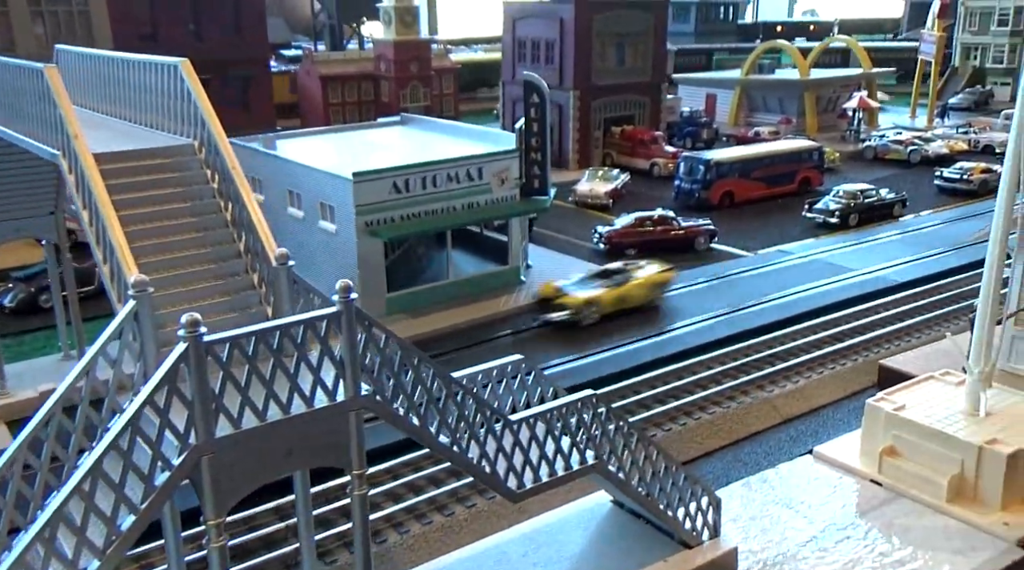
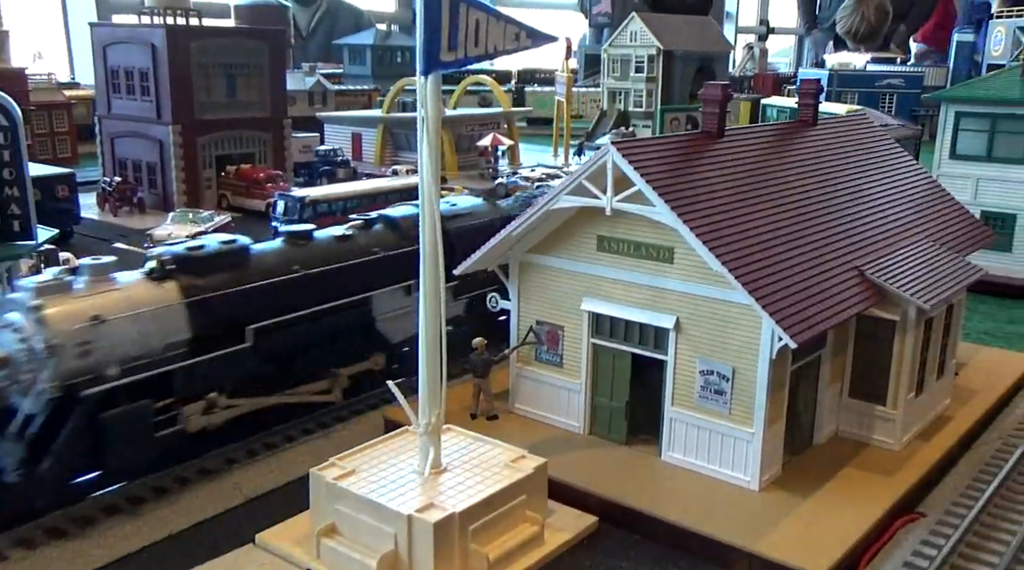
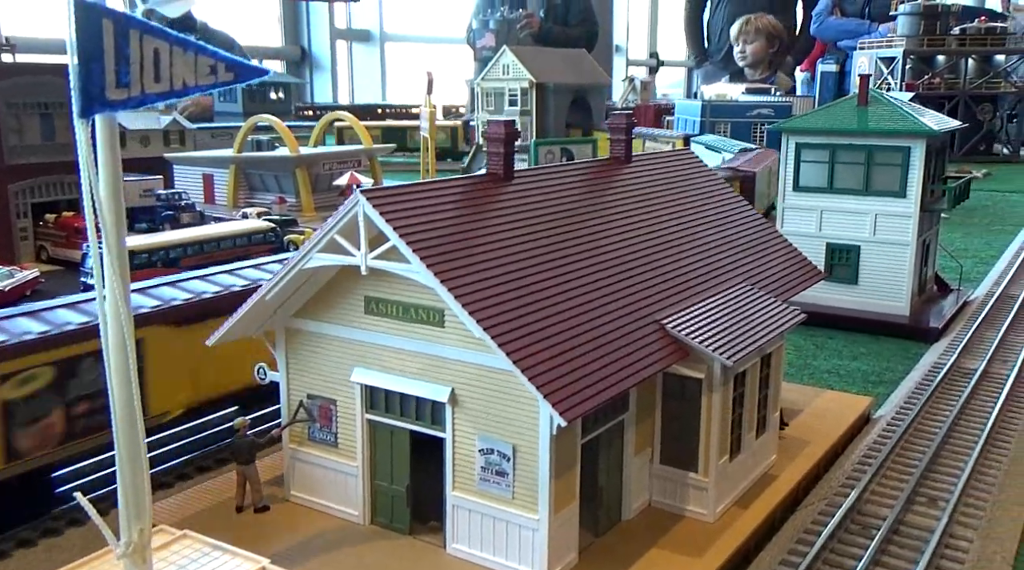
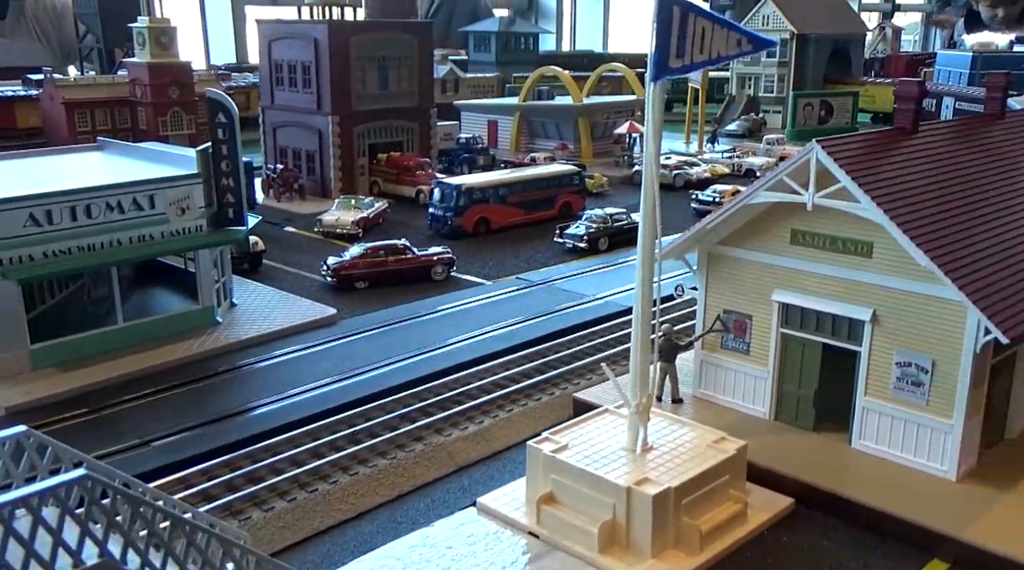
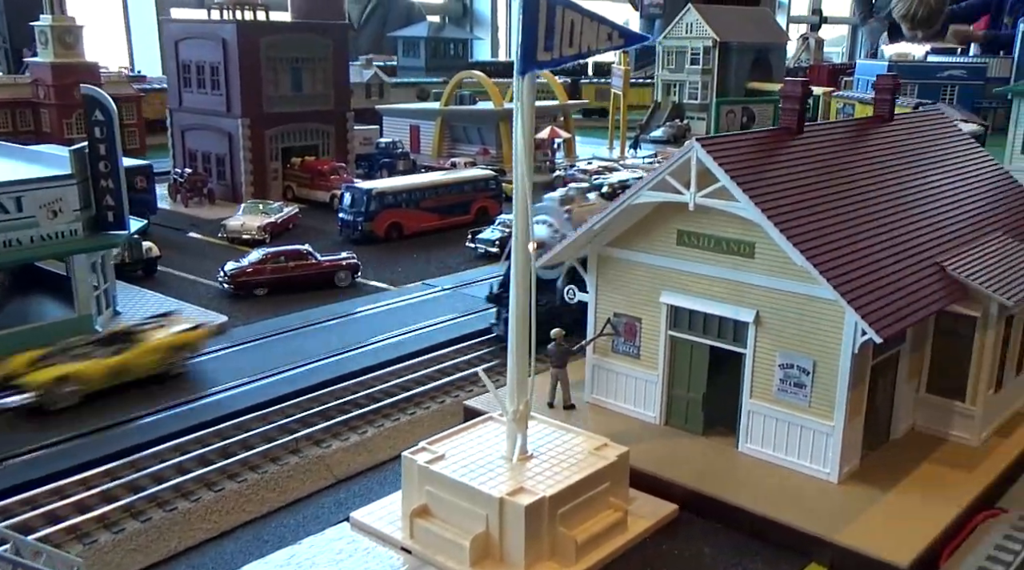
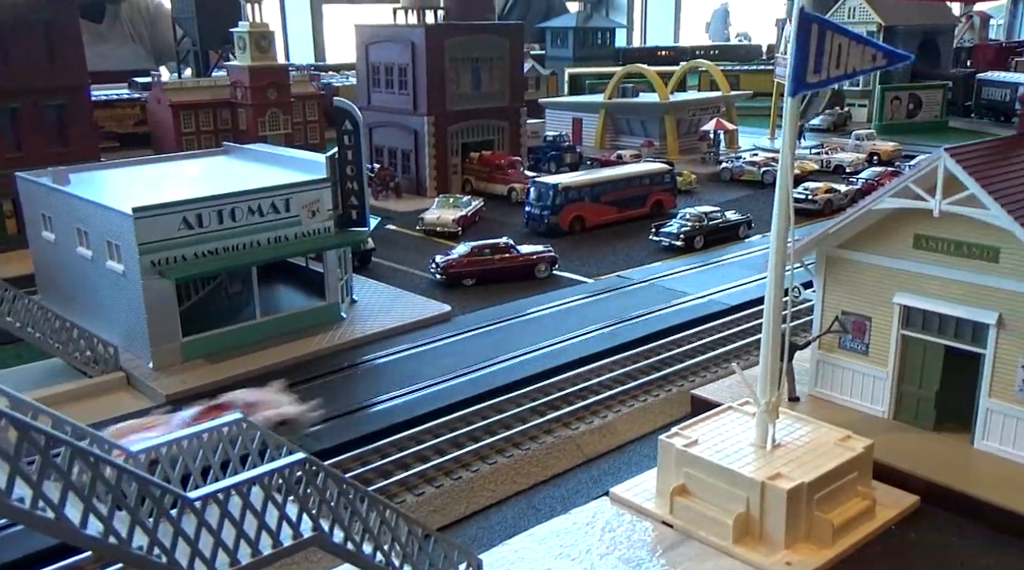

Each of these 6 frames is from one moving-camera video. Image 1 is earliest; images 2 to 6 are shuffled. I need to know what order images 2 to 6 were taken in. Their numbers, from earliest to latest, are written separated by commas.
6, 4, 5, 2, 3
